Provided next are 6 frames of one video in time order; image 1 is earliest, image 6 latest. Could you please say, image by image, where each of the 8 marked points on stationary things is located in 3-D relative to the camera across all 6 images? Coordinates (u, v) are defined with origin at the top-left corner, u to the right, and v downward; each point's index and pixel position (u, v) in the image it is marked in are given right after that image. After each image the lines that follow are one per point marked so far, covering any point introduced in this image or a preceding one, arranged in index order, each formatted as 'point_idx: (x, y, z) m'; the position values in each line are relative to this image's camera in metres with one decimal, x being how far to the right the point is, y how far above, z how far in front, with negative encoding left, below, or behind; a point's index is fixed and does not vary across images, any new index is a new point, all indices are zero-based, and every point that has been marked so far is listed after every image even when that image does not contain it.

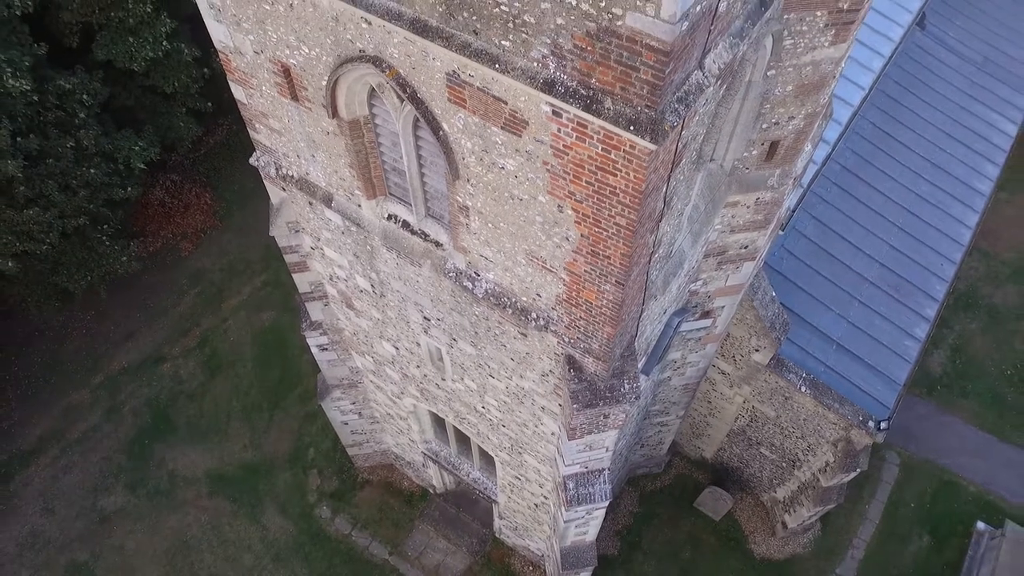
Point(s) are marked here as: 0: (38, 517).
0: (-9.7, -4.7, +14.2) m
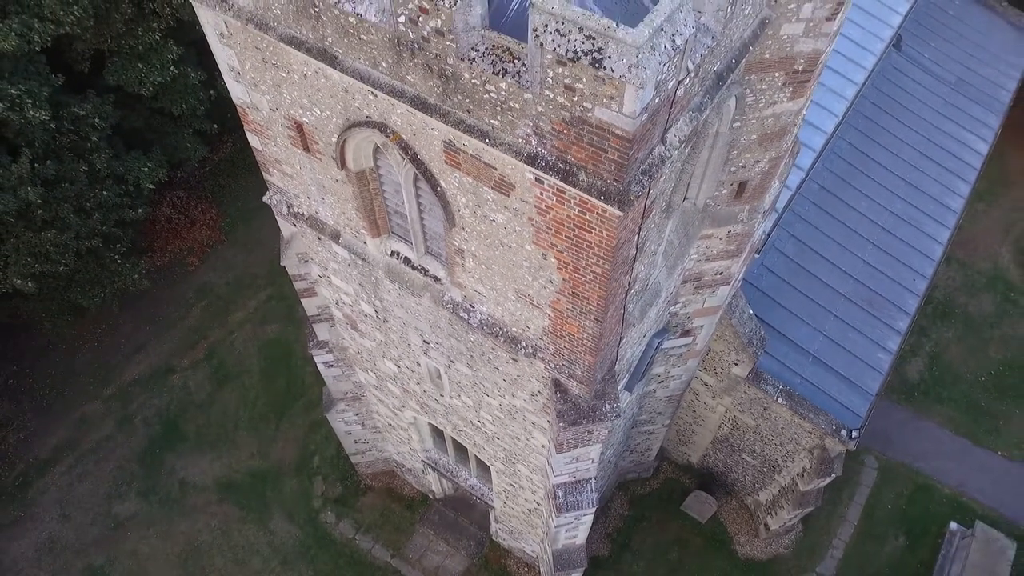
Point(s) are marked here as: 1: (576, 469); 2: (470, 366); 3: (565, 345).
0: (-9.8, -5.1, +14.9) m
1: (+0.8, -2.3, +9.0) m
2: (-0.5, -1.0, +8.6) m
3: (+0.5, -0.6, +6.9) m
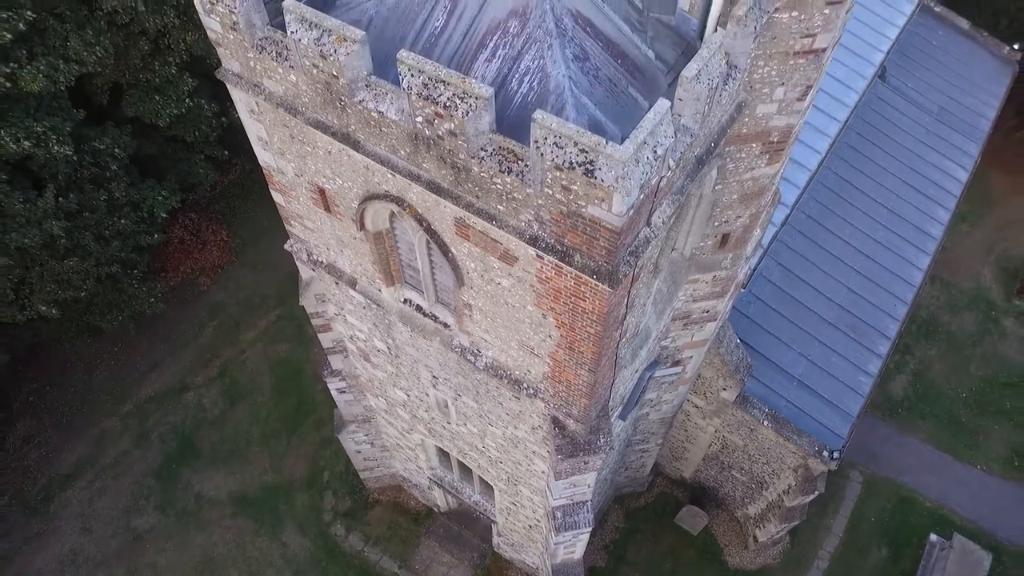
0: (-9.8, -5.6, +15.6) m
1: (+0.9, -2.9, +9.7) m
2: (-0.5, -1.5, +9.3) m
3: (+0.6, -1.1, +7.6) m
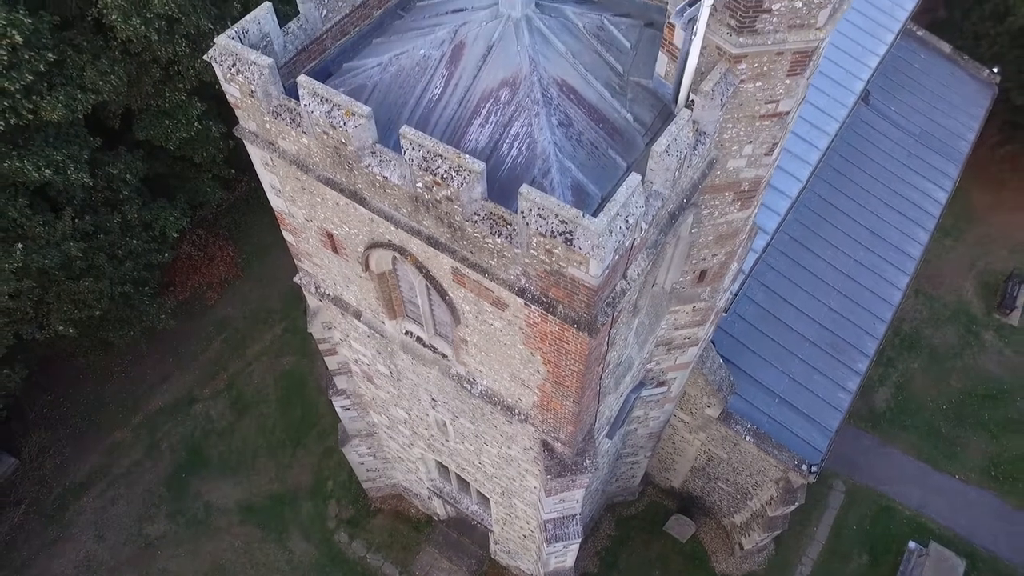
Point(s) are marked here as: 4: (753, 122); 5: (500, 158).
0: (-9.9, -6.0, +16.3) m
1: (+0.8, -3.3, +10.4) m
2: (-0.6, -1.9, +10.0) m
3: (+0.5, -1.5, +8.3) m
4: (+2.5, +1.7, +7.3) m
5: (-0.1, +1.3, +6.8) m
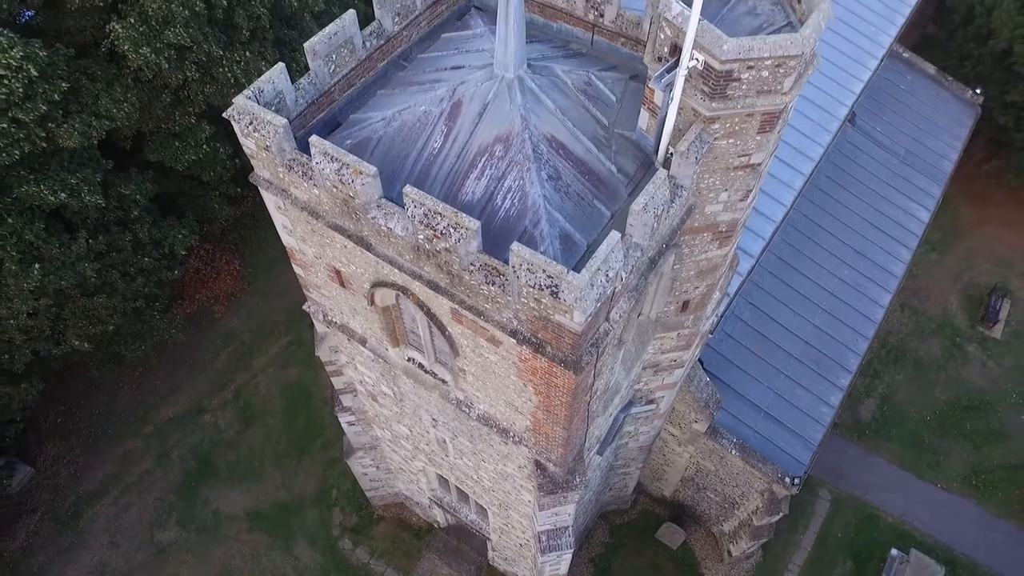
0: (-10.0, -6.4, +17.0) m
1: (+0.7, -3.7, +11.0) m
2: (-0.6, -2.3, +10.6) m
3: (+0.4, -2.0, +8.9) m
4: (+2.5, +1.3, +7.9) m
5: (-0.2, +0.9, +7.4) m
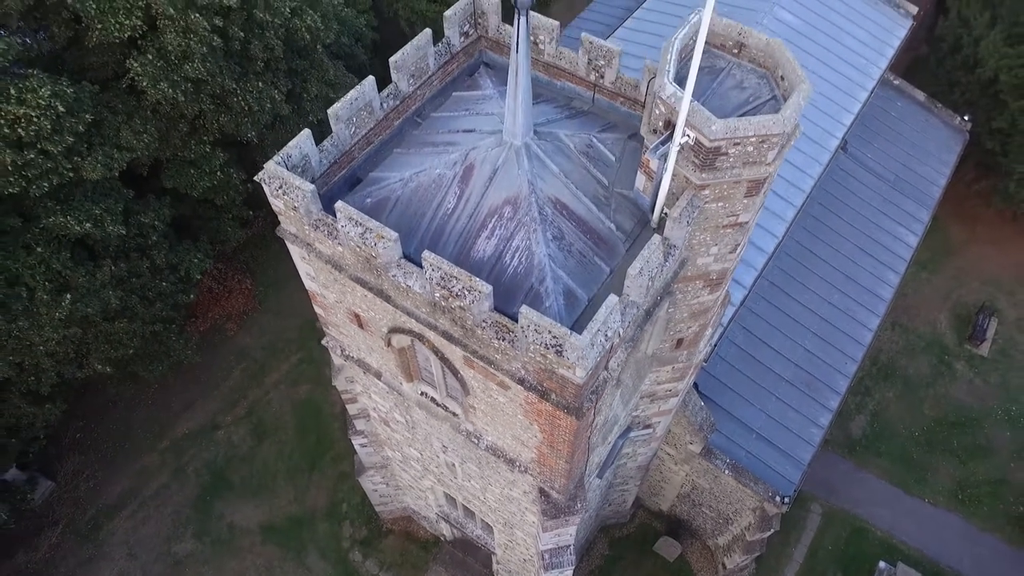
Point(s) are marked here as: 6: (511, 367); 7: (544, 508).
0: (-9.9, -7.0, +17.7) m
1: (+0.8, -4.3, +11.7) m
2: (-0.6, -2.9, +11.3) m
3: (+0.5, -2.5, +9.7) m
4: (+2.5, +0.7, +8.6) m
5: (-0.1, +0.3, +8.2) m
6: (0.0, -0.9, +7.8) m
7: (+0.5, -3.3, +10.5) m
